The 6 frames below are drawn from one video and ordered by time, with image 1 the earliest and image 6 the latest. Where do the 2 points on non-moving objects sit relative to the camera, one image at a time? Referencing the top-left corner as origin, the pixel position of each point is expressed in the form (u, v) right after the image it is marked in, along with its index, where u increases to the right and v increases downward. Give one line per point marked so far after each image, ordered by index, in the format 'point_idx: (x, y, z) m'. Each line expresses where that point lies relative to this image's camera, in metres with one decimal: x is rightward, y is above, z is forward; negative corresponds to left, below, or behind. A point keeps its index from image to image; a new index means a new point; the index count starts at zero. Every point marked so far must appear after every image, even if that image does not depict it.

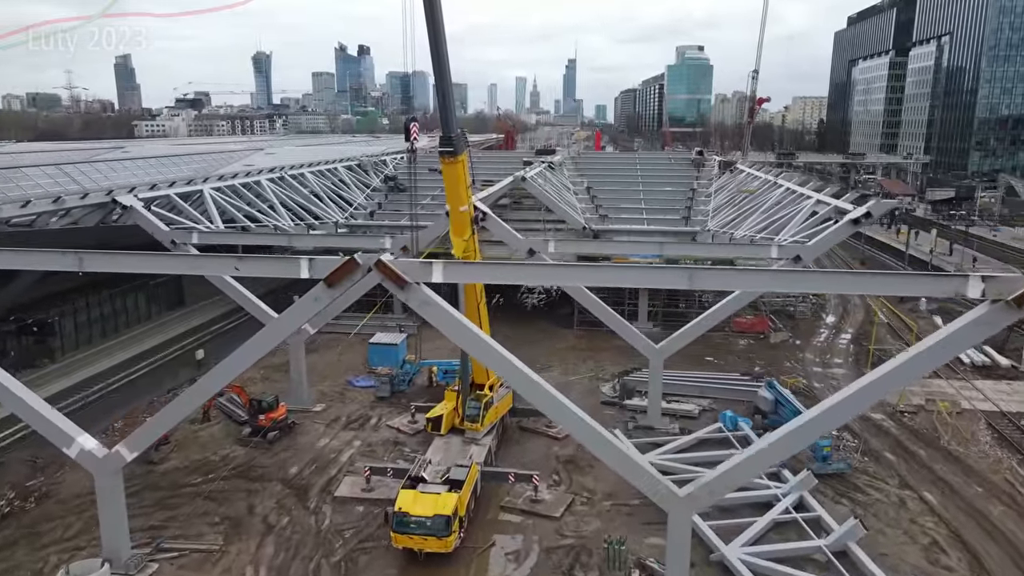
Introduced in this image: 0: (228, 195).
0: (-5.8, +1.9, +15.3) m
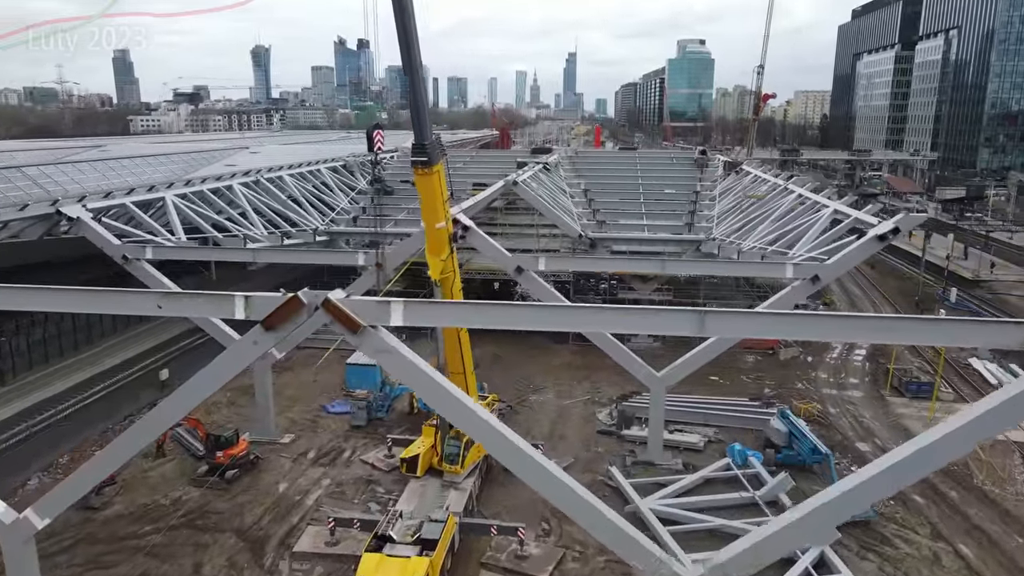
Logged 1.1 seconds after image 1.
0: (-6.0, +1.6, +14.1) m
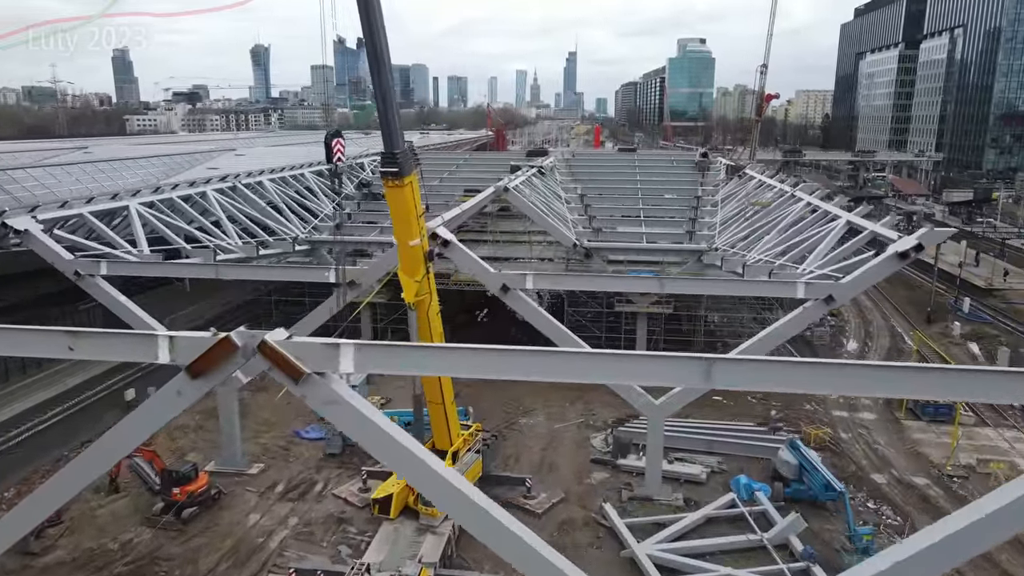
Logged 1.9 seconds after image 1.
0: (-6.2, +1.3, +13.3) m
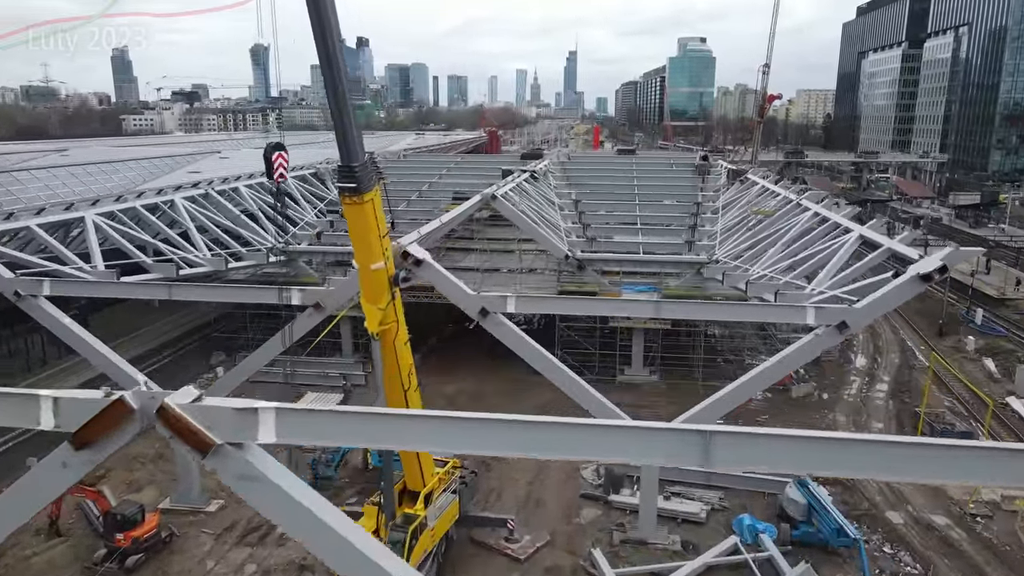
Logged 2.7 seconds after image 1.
0: (-6.4, +1.1, +12.4) m
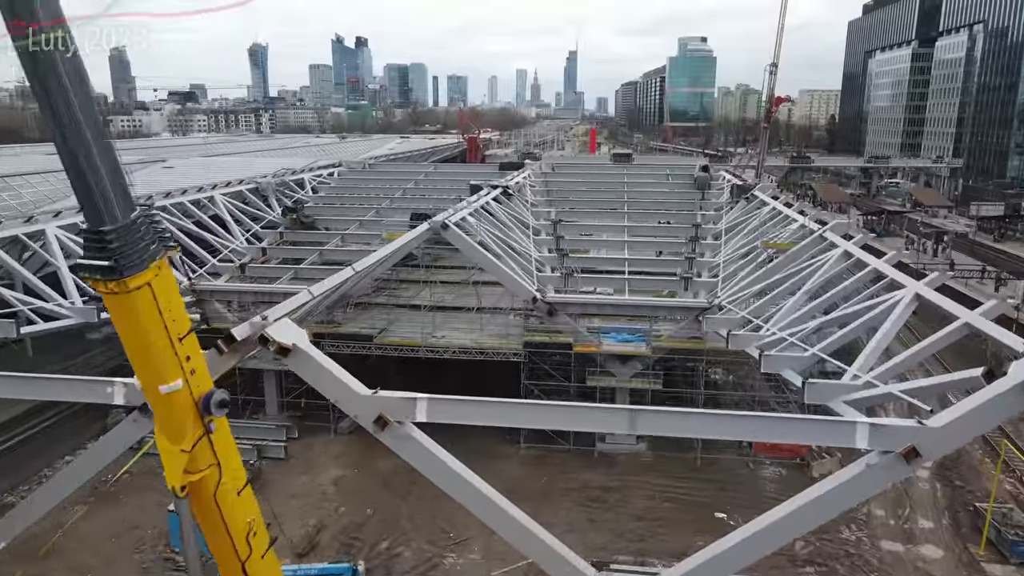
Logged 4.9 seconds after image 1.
0: (-7.1, +0.3, +9.8) m
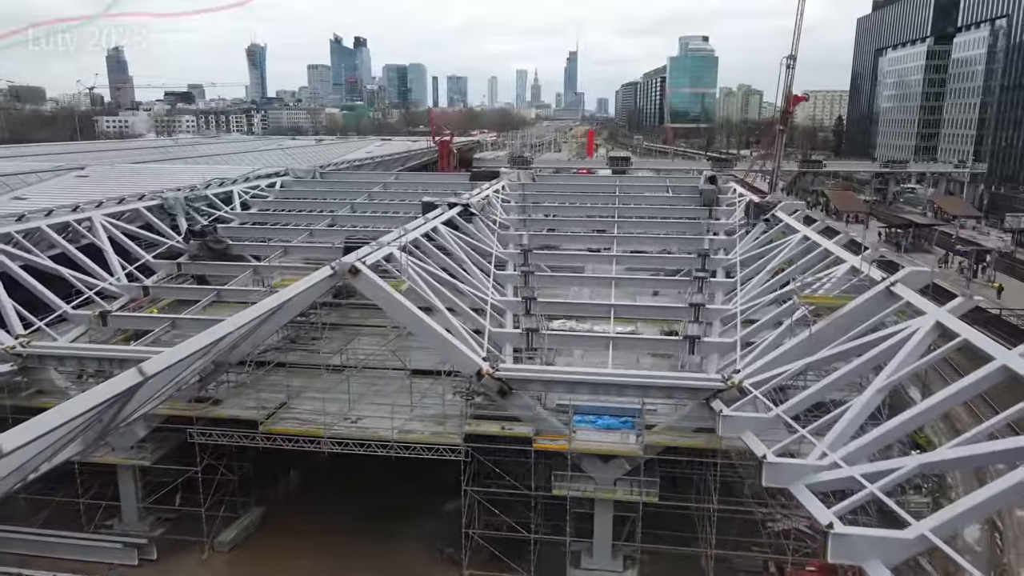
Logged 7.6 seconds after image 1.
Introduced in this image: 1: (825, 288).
0: (-7.7, -0.4, +6.5) m
1: (+3.8, +0.1, +9.1) m
